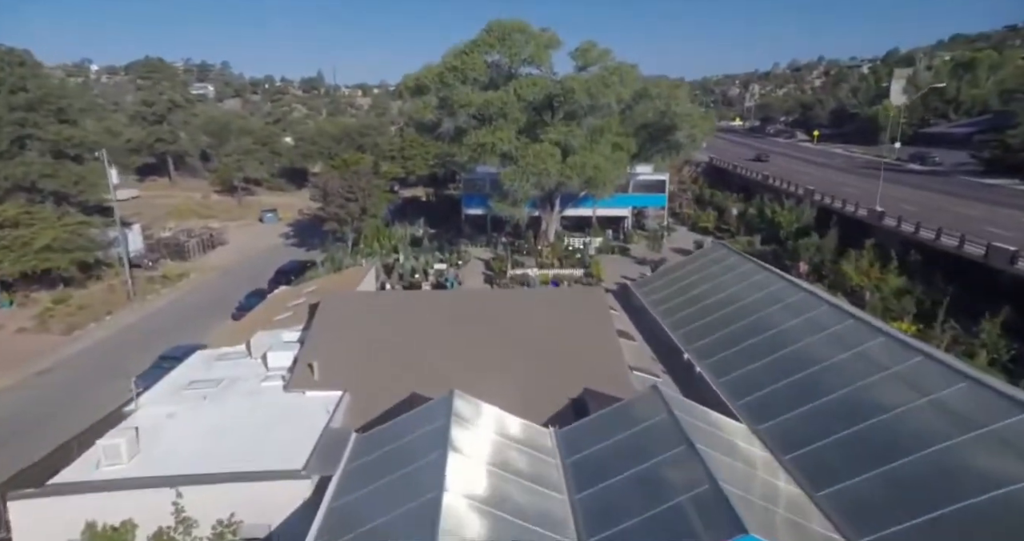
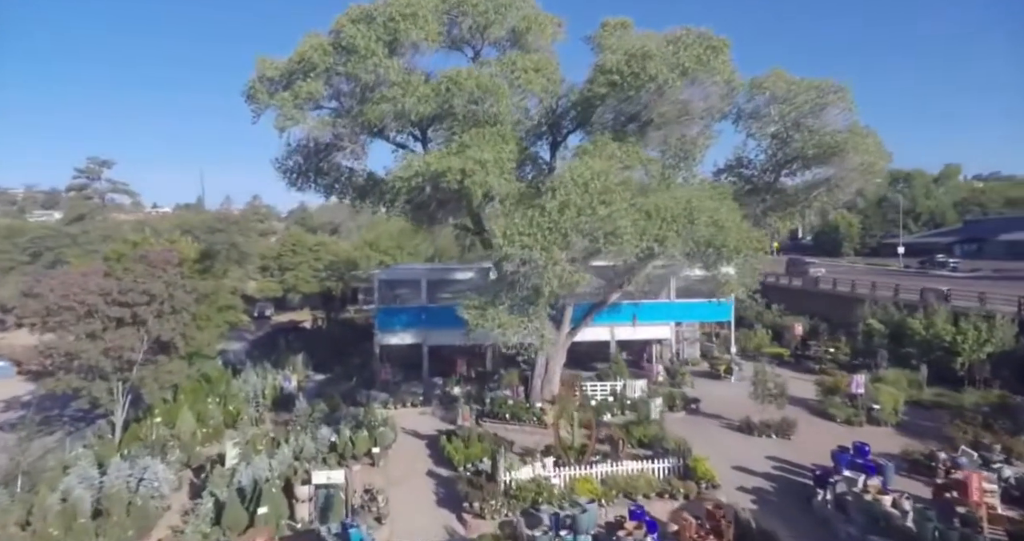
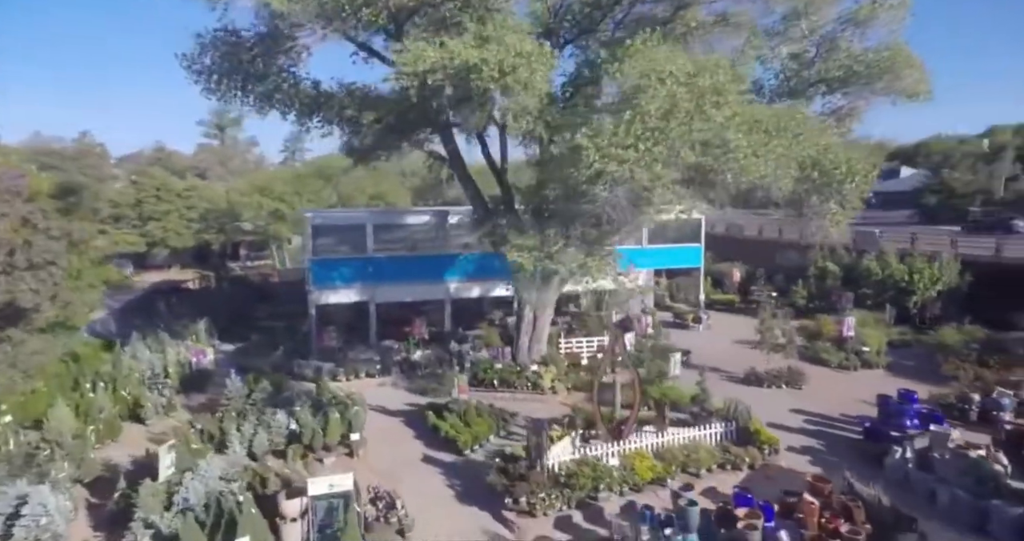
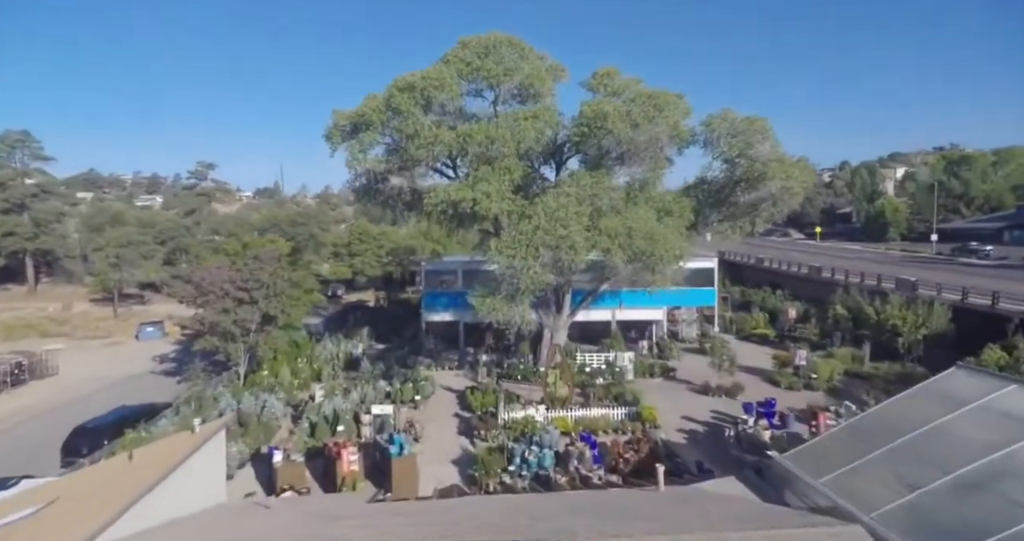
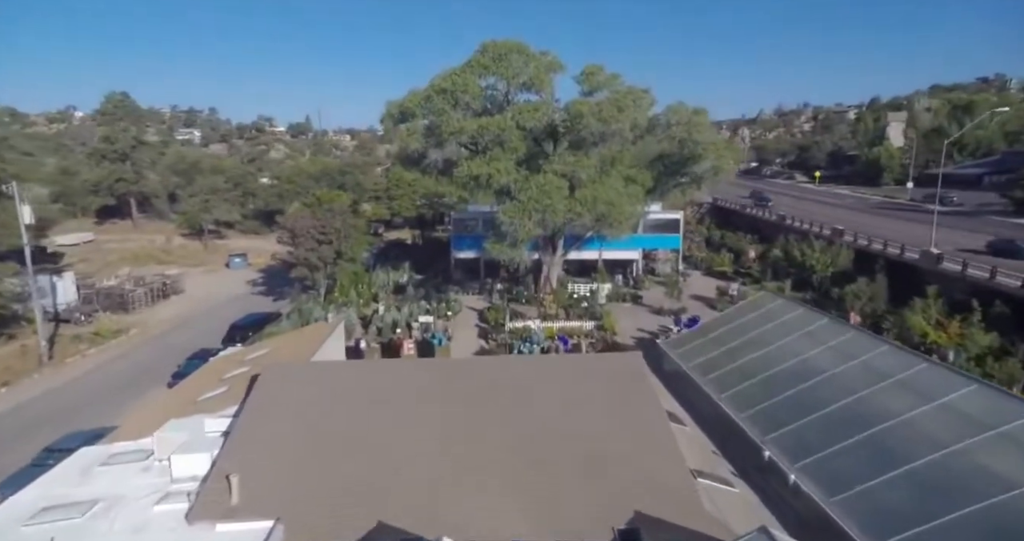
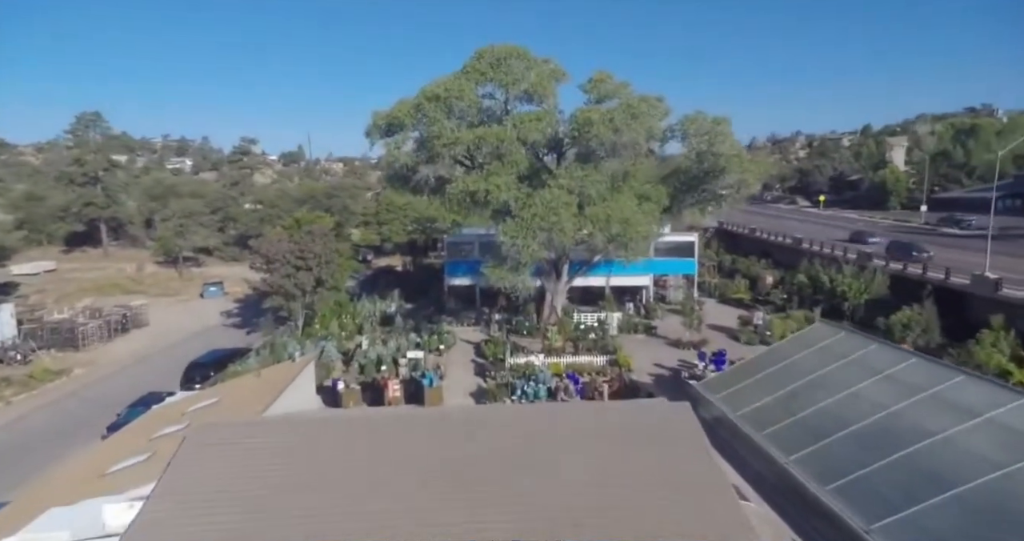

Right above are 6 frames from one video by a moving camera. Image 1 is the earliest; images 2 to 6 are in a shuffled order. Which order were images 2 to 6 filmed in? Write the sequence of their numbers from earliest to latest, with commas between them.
5, 6, 4, 2, 3
